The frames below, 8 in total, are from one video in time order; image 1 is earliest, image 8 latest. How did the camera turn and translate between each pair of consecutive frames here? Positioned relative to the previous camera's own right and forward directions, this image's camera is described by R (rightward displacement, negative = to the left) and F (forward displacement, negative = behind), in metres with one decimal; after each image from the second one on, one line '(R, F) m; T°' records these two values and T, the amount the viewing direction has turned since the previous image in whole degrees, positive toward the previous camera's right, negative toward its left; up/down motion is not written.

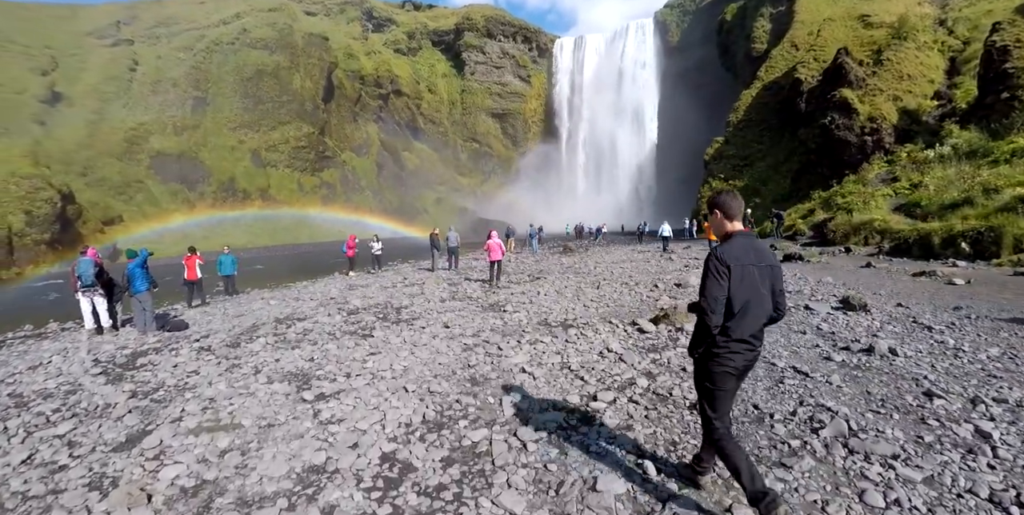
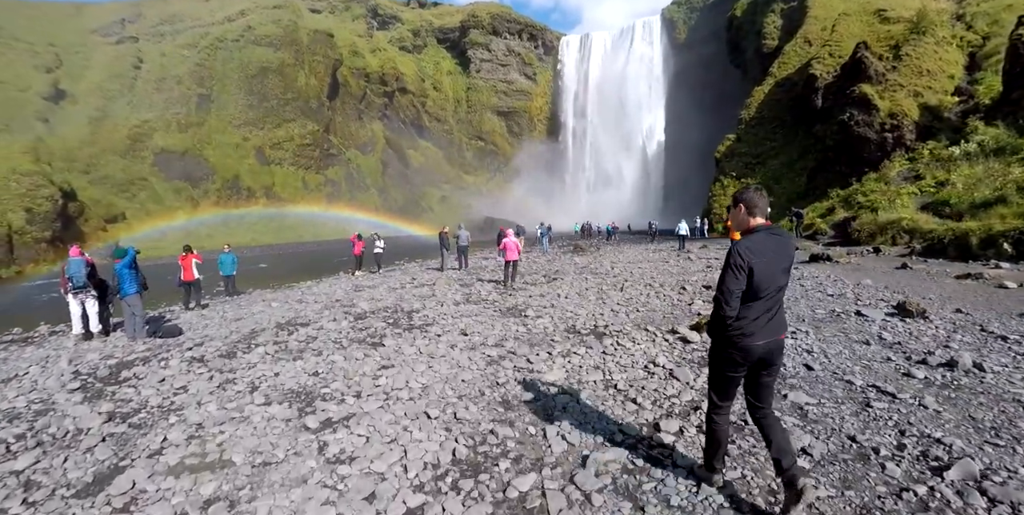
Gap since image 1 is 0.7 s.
(-0.4, +0.9) m; 0°
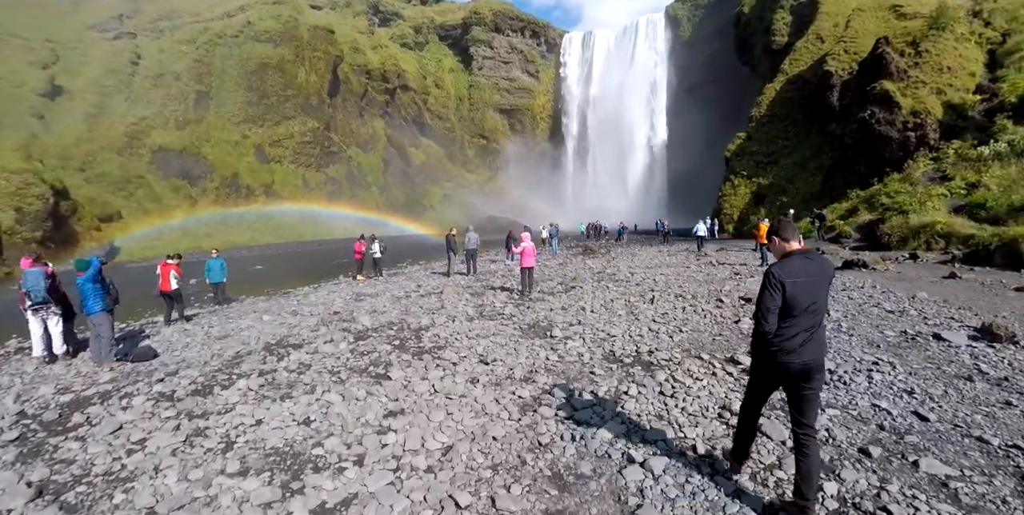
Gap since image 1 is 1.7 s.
(-0.5, +1.2) m; 0°
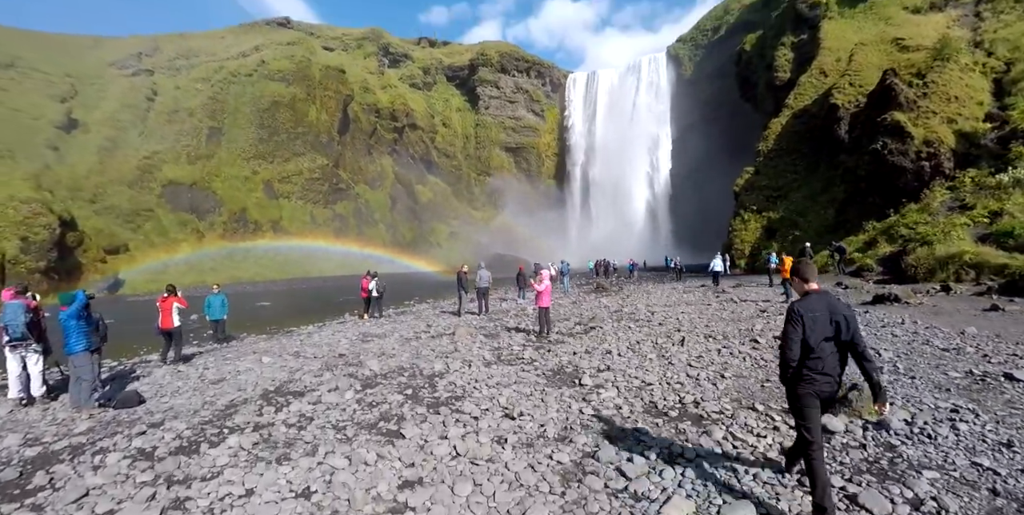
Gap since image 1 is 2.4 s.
(-0.3, +0.7) m; -1°
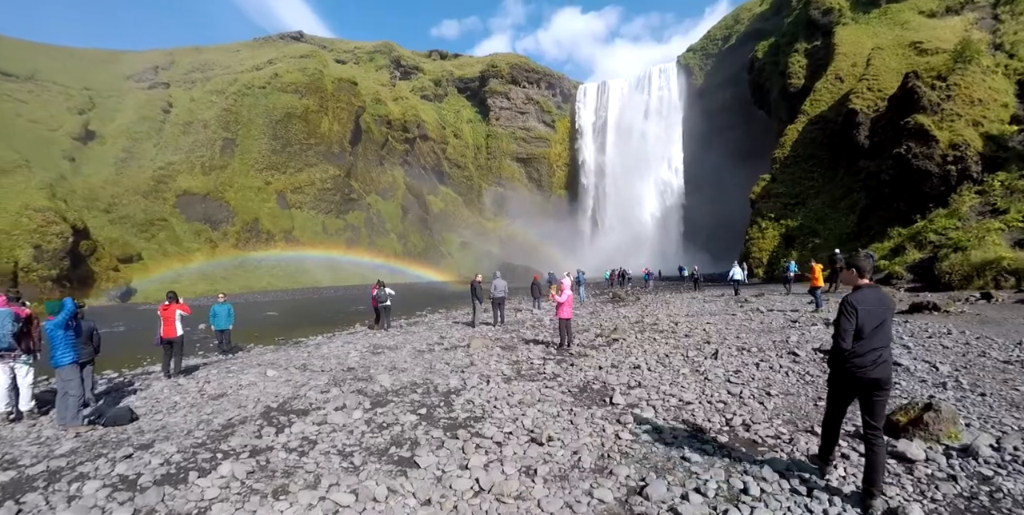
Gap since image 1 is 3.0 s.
(-0.2, +0.6) m; -1°
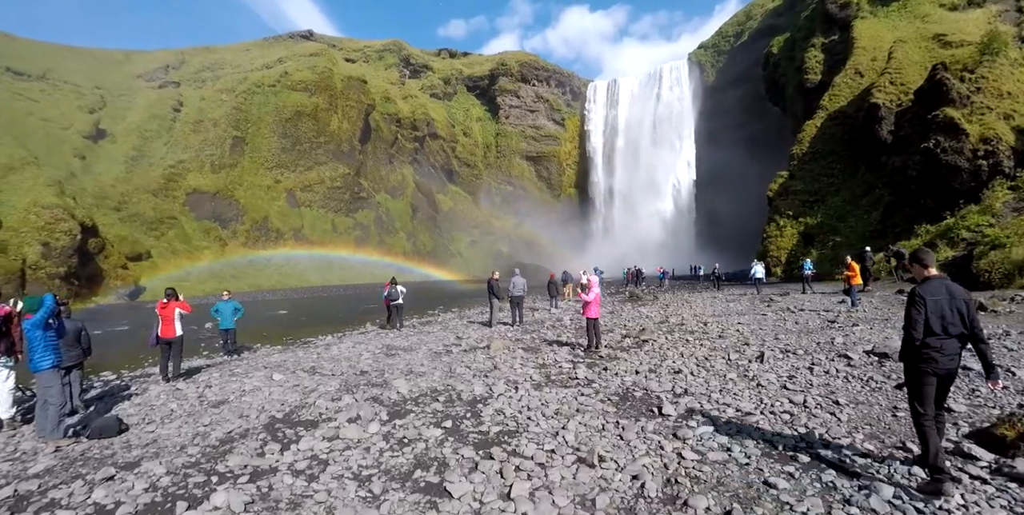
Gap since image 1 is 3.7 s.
(-0.4, +0.8) m; -1°
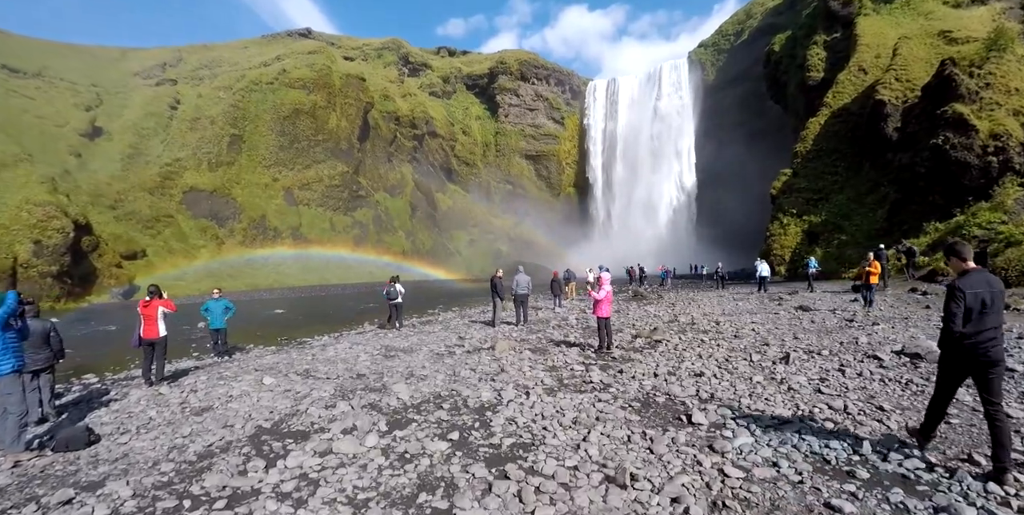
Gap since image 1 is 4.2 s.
(-0.2, +0.6) m; 0°
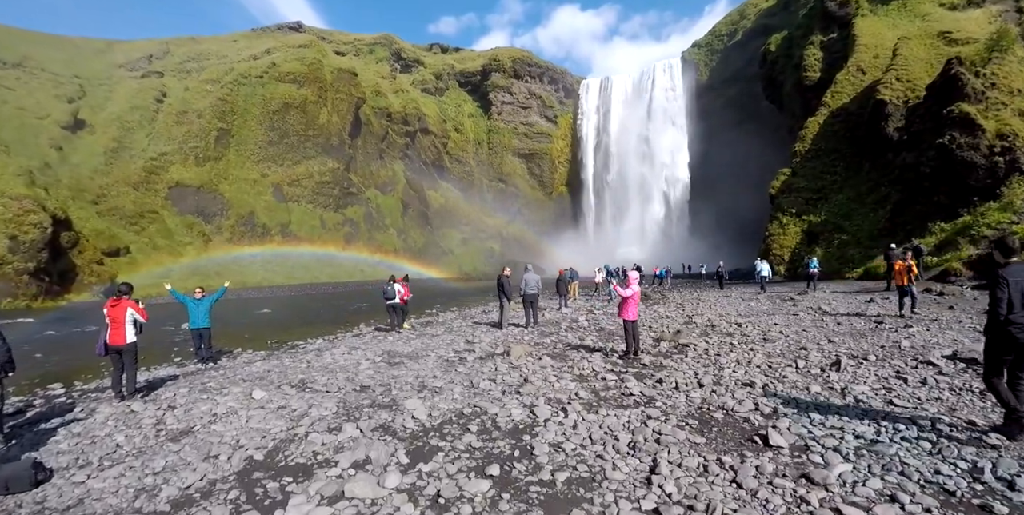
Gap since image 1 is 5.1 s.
(-0.6, +0.9) m; +1°
